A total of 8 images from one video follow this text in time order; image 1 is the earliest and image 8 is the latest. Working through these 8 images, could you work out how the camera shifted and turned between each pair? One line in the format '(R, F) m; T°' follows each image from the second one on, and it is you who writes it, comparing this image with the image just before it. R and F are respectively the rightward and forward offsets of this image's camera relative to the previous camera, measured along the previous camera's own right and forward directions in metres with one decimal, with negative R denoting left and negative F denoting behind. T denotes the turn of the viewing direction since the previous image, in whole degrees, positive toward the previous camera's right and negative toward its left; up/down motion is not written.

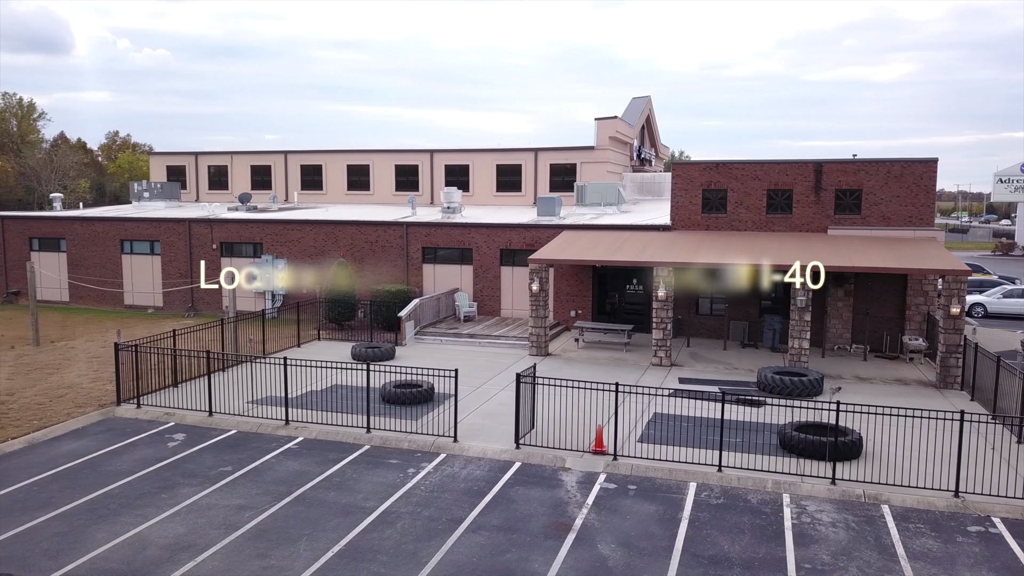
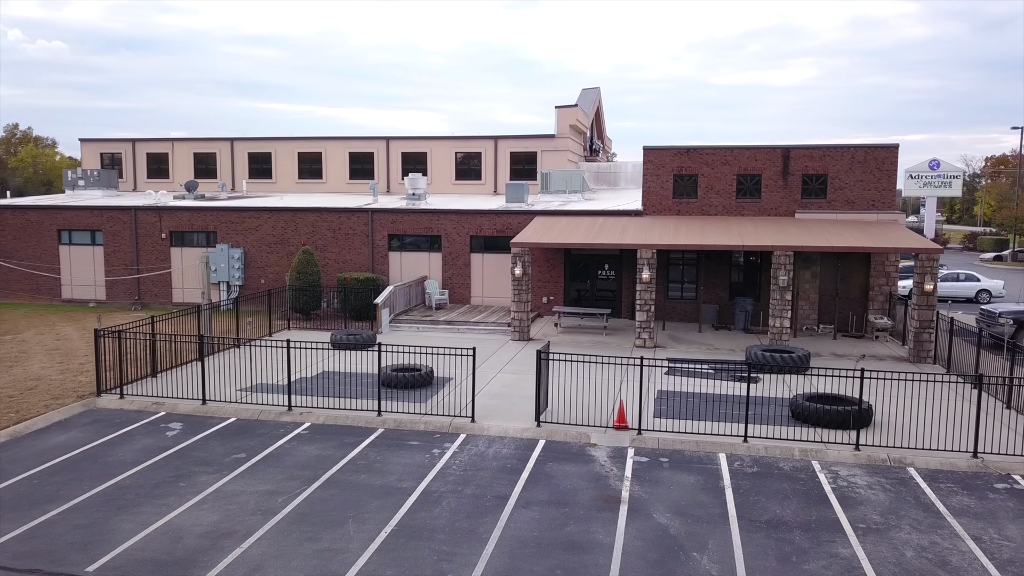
(-1.8, +0.4) m; +6°
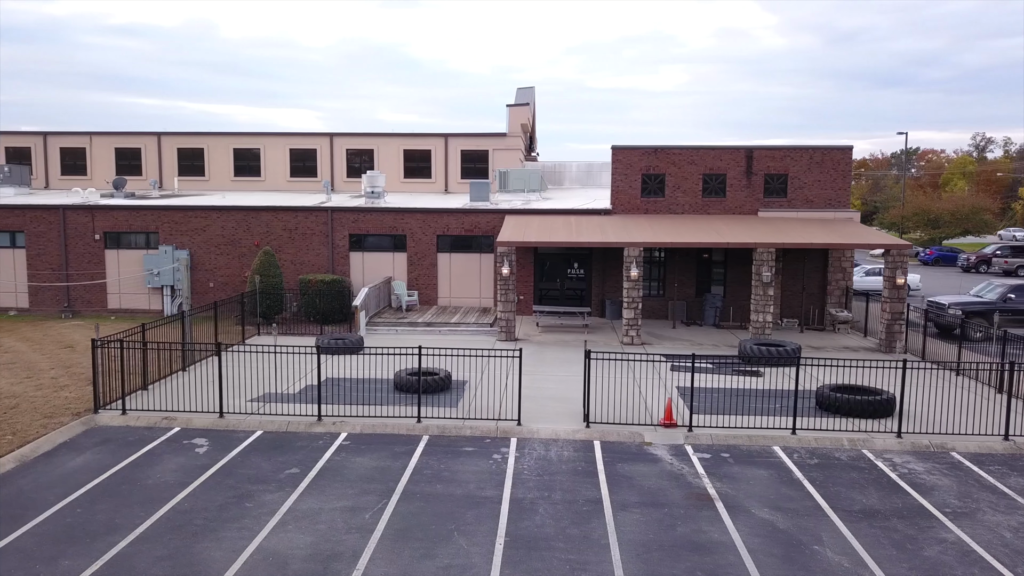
(-2.8, +0.6) m; +8°
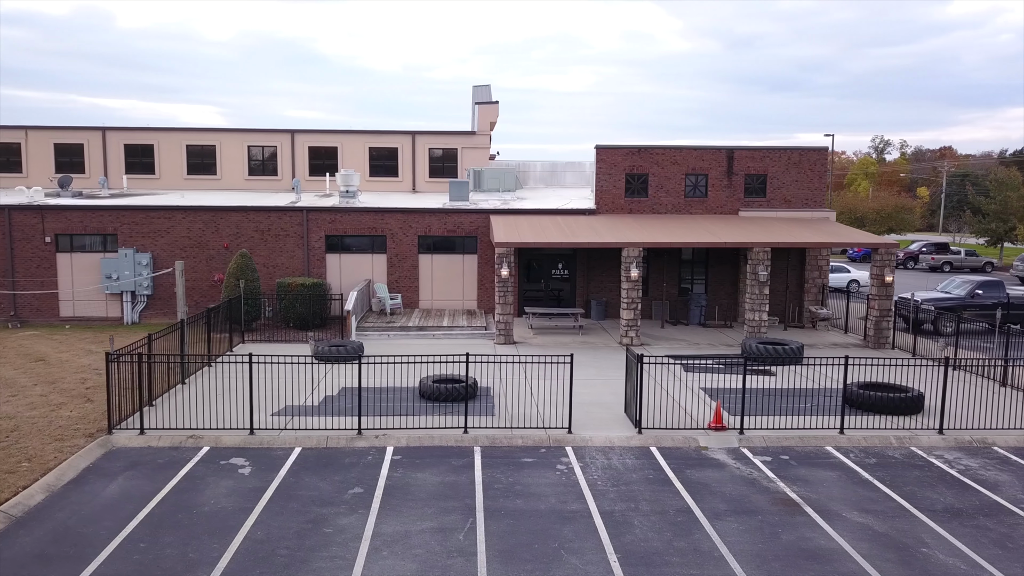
(-2.2, +0.6) m; +6°
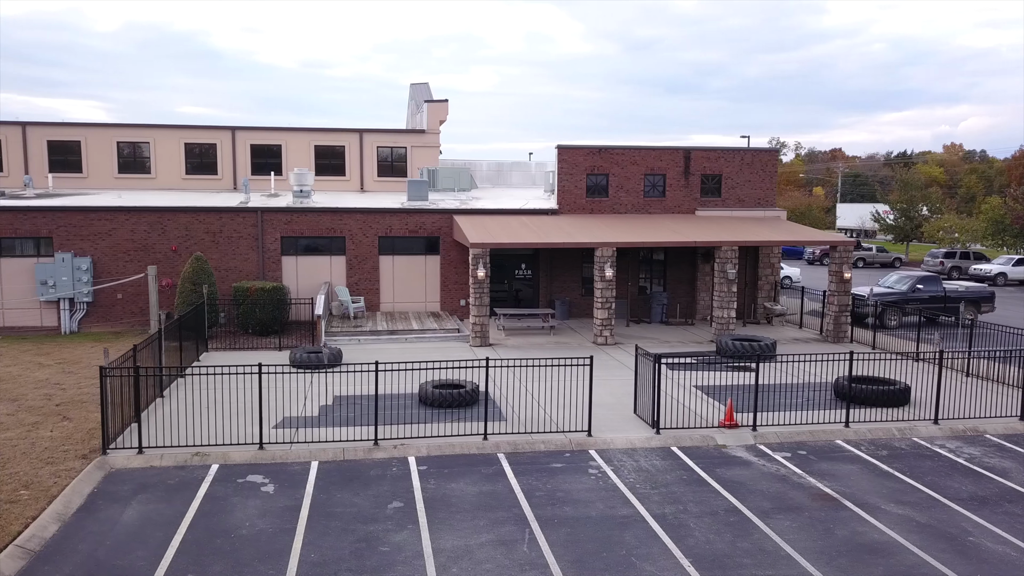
(-1.8, +0.4) m; +7°
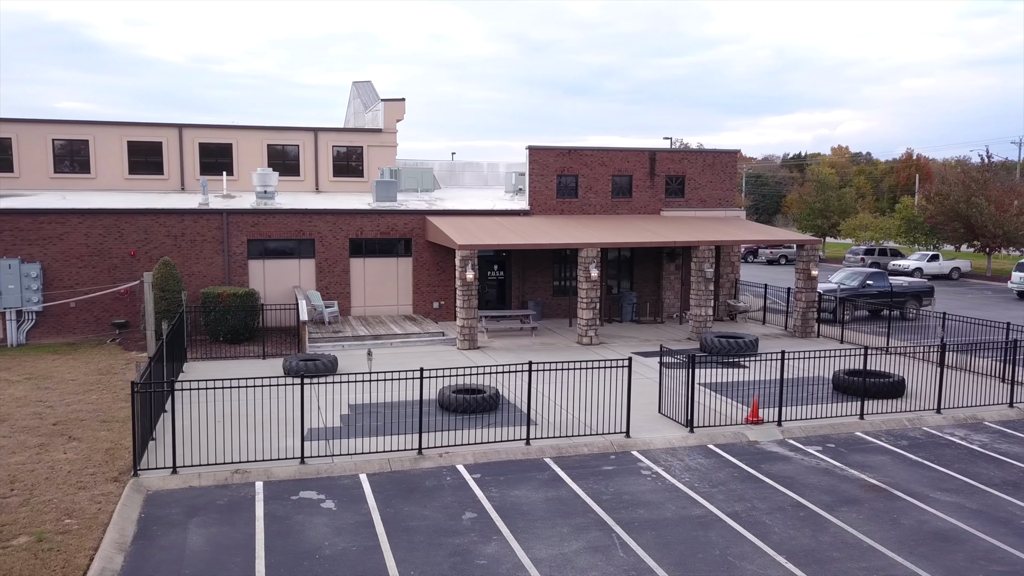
(-2.2, +0.3) m; +7°
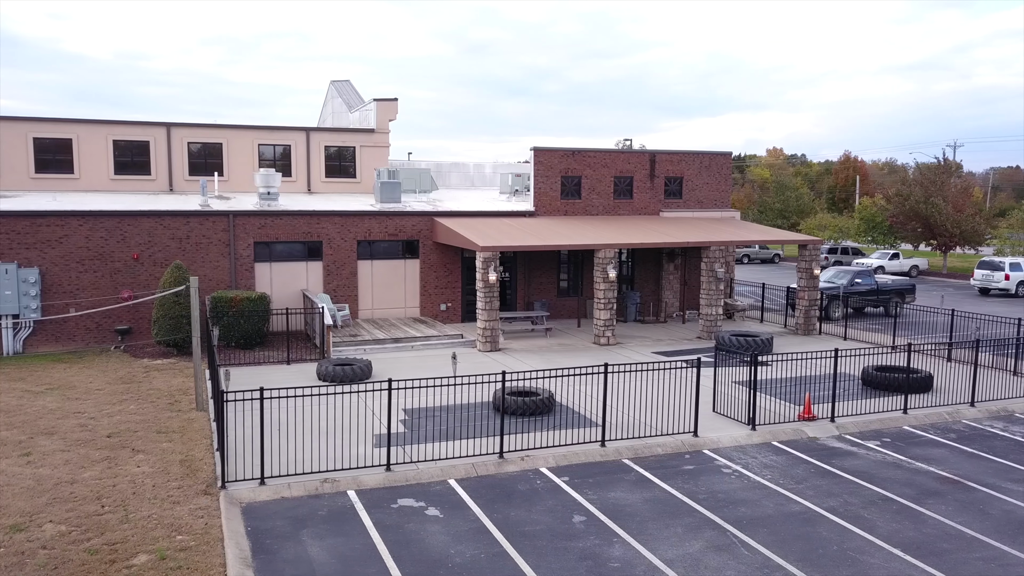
(-2.1, +0.1) m; +4°
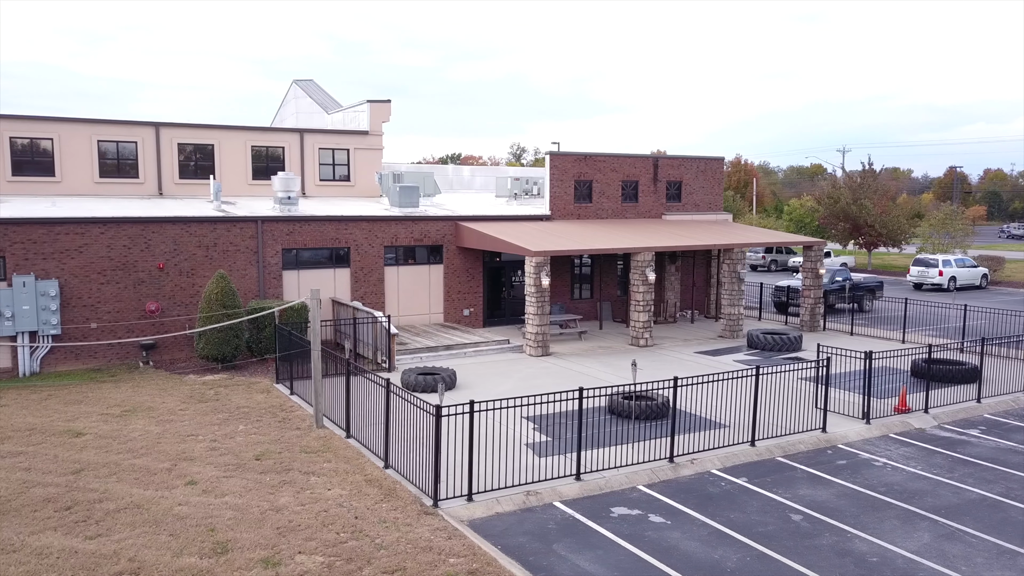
(-4.3, +0.3) m; +8°
